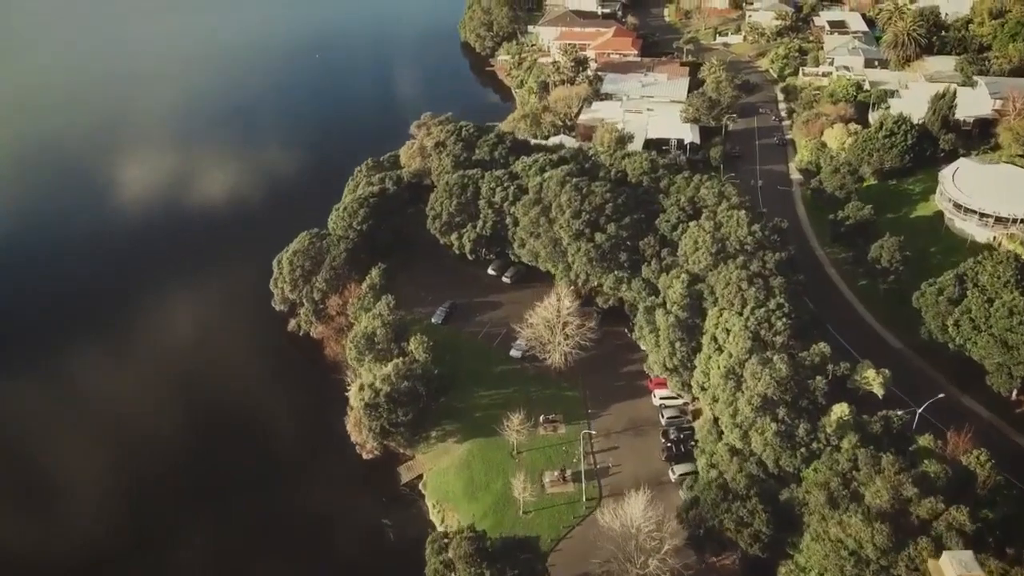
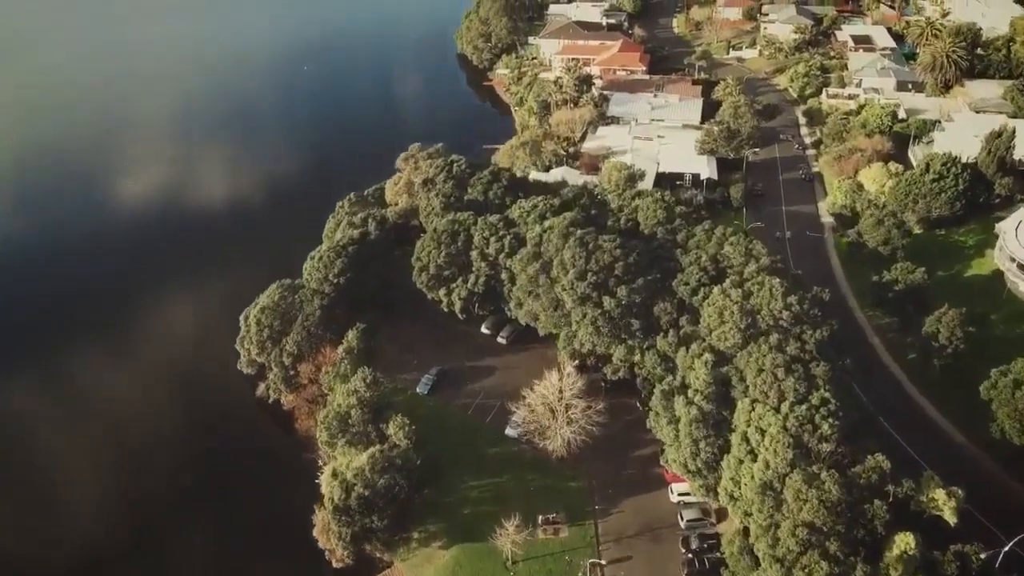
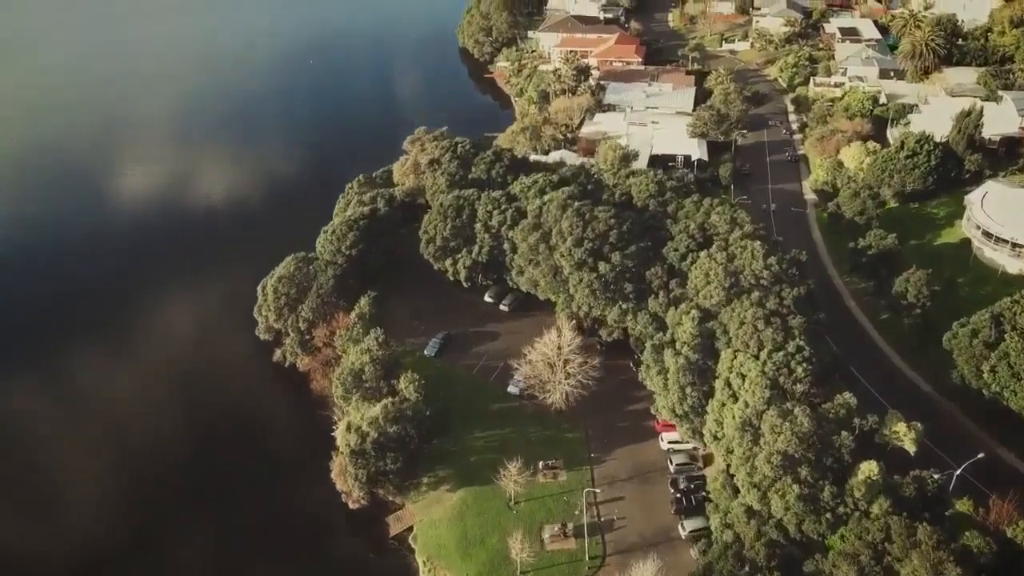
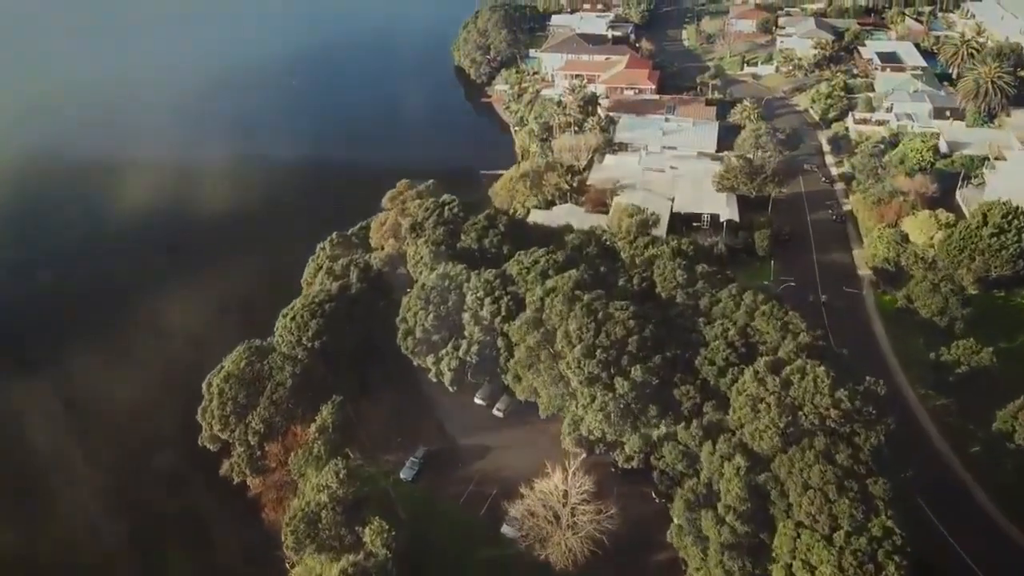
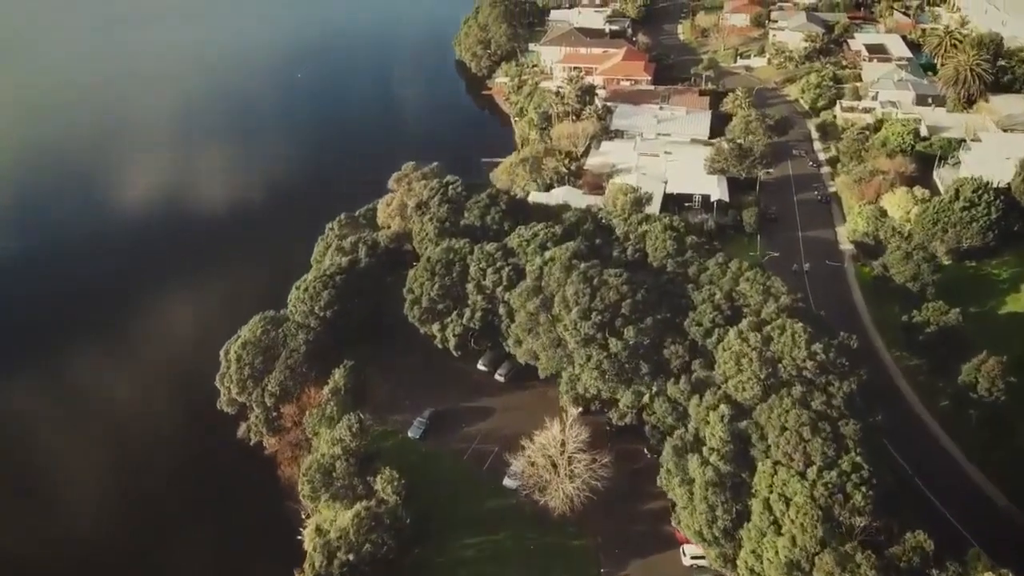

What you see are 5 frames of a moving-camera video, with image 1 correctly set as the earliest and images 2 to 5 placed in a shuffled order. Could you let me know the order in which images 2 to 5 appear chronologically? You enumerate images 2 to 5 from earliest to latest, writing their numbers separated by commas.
3, 2, 5, 4
